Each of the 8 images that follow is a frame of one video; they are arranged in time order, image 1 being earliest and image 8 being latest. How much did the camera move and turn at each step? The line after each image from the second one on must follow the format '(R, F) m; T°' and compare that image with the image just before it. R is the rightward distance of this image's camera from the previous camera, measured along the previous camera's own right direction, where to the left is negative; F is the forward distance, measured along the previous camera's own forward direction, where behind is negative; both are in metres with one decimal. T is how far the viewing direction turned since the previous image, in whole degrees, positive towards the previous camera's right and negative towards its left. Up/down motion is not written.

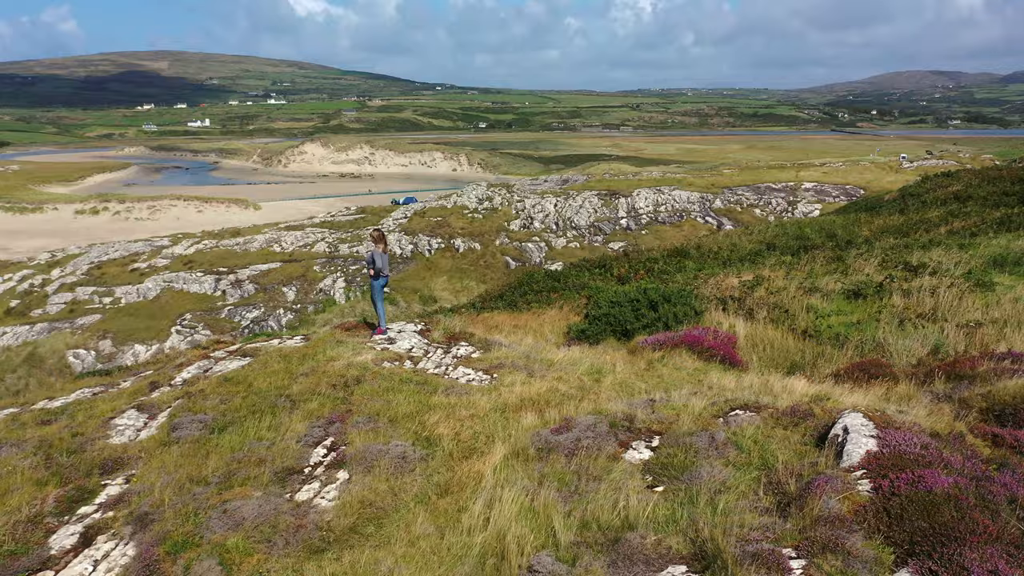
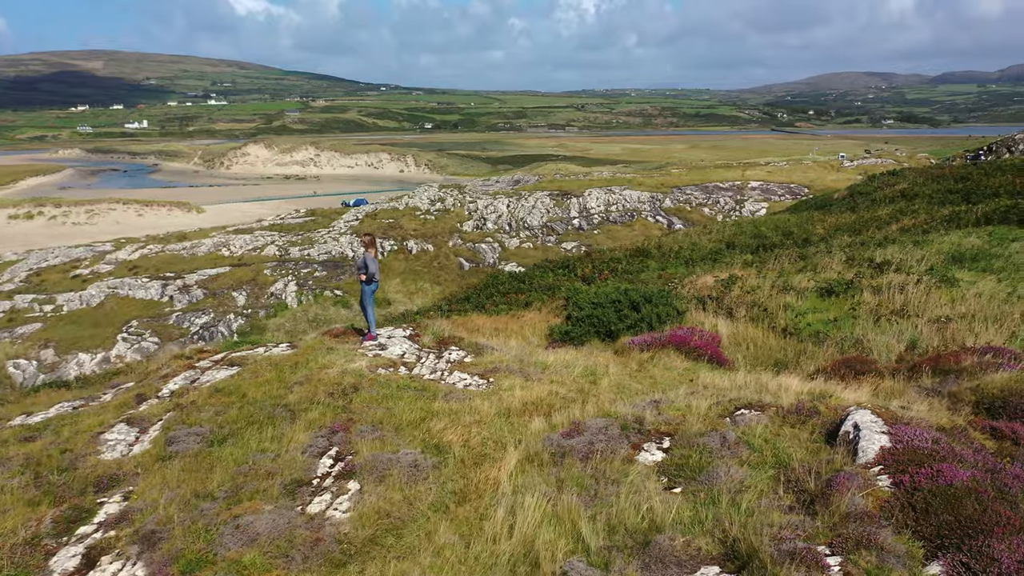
(-0.6, +0.1) m; +4°
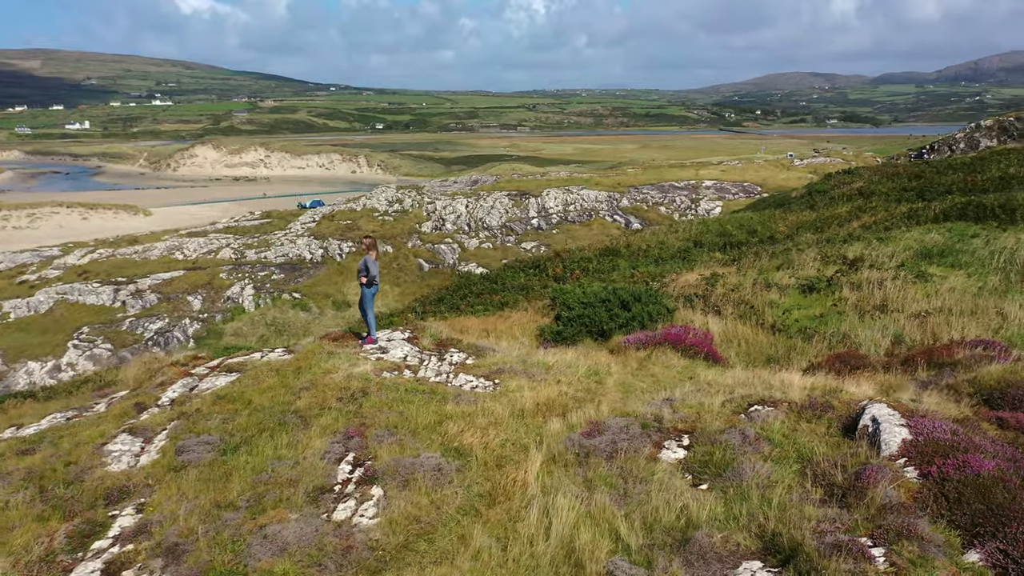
(-0.7, 0.0) m; +3°
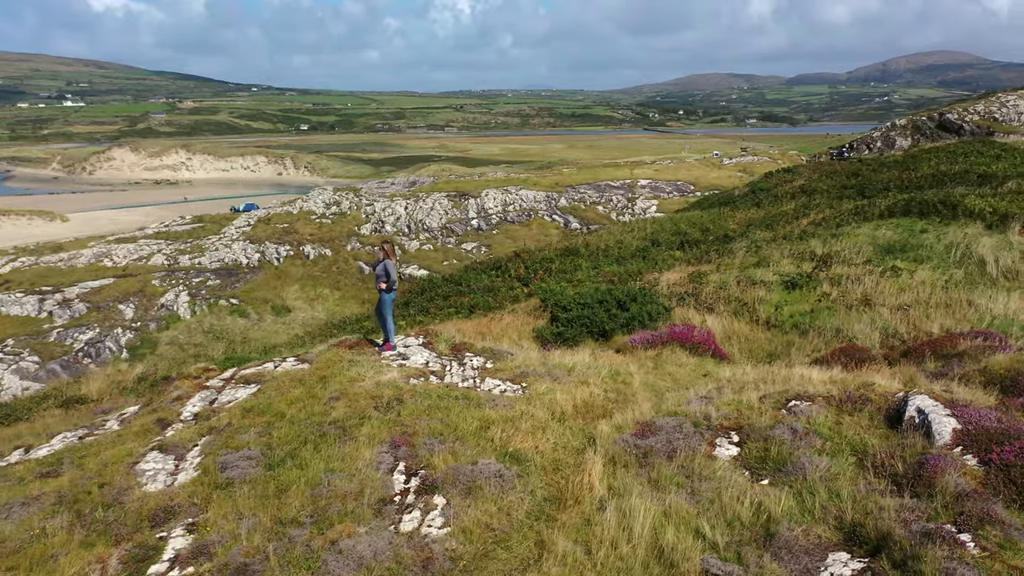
(-1.3, +0.1) m; +5°
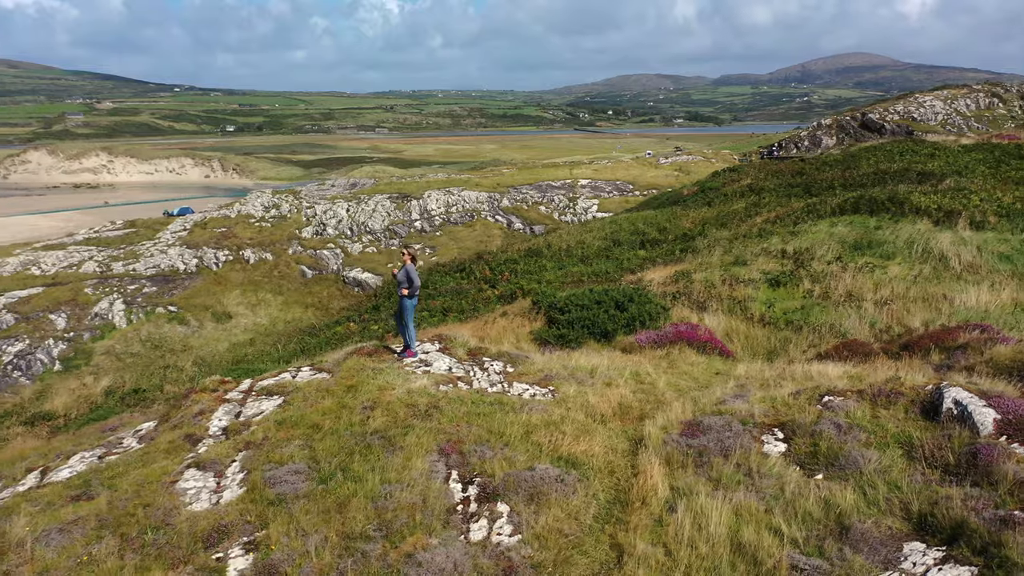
(-1.2, +0.1) m; +5°
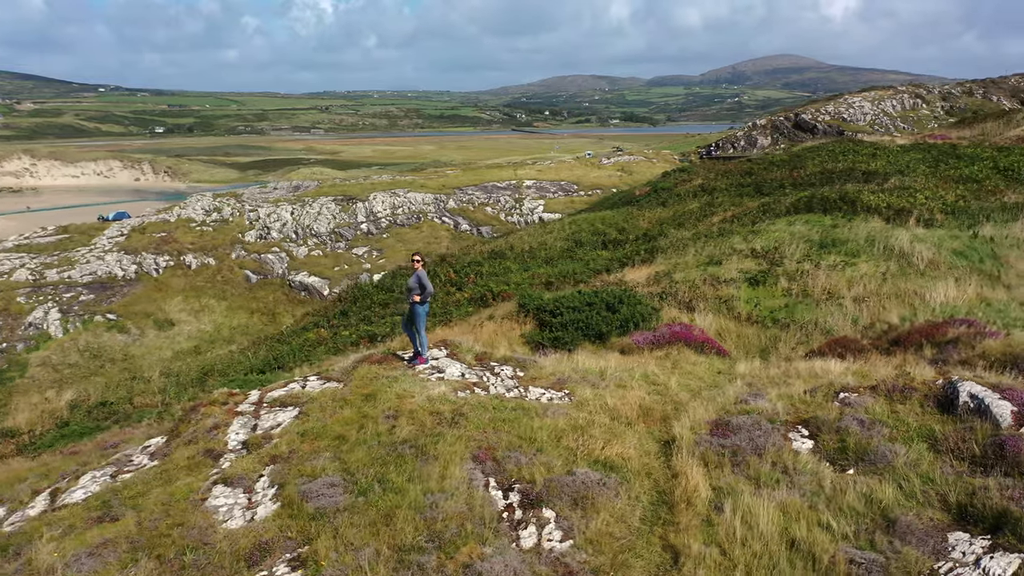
(-1.0, +0.1) m; +4°
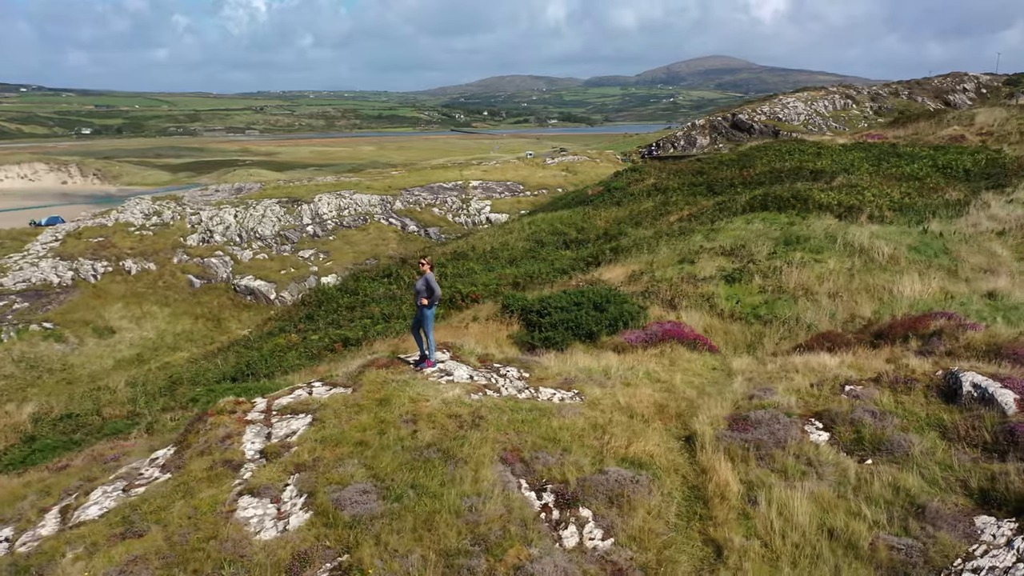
(-0.9, 0.0) m; +4°
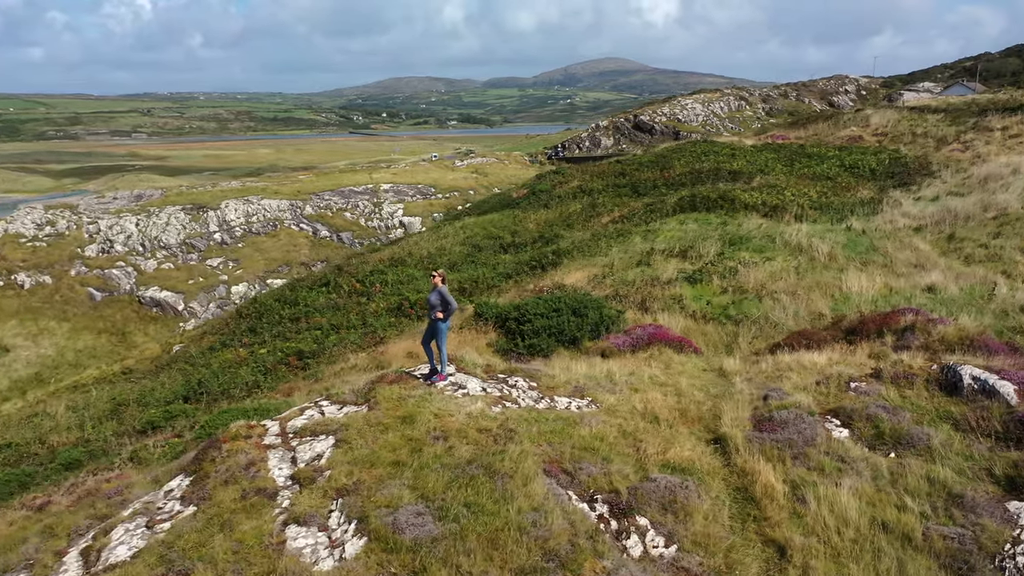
(-1.5, +0.1) m; +7°
